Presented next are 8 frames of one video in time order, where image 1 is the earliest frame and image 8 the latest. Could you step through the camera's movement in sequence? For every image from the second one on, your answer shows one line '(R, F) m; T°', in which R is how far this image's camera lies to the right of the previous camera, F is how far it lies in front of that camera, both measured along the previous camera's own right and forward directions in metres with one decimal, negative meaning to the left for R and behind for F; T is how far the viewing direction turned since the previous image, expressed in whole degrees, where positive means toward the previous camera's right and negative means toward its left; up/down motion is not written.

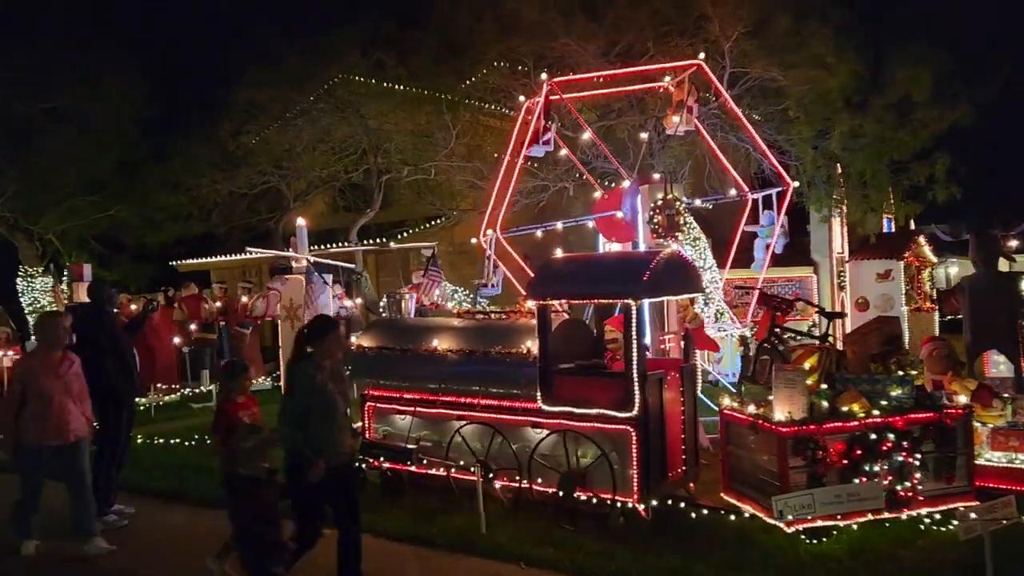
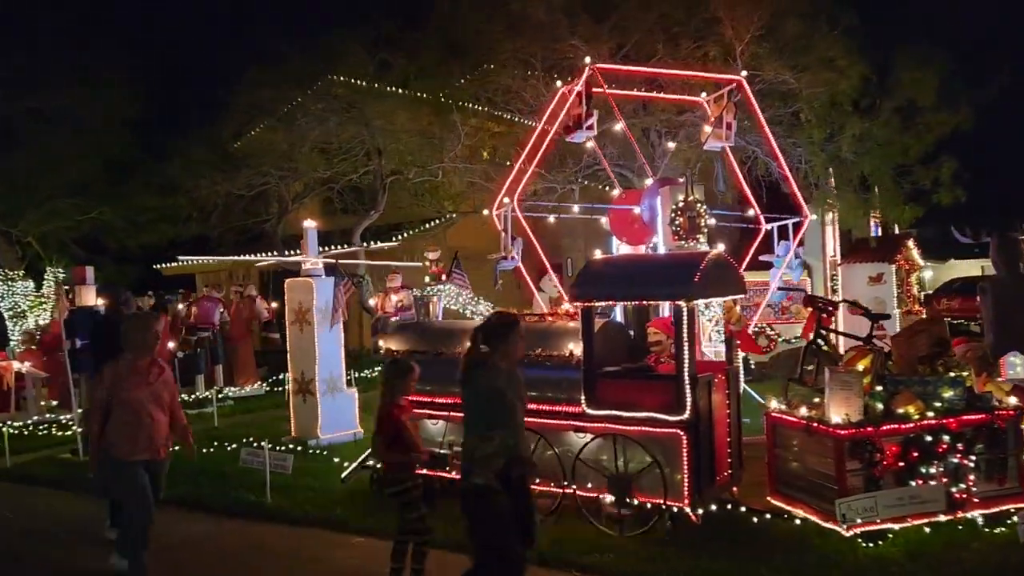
(-0.5, +0.1) m; +2°
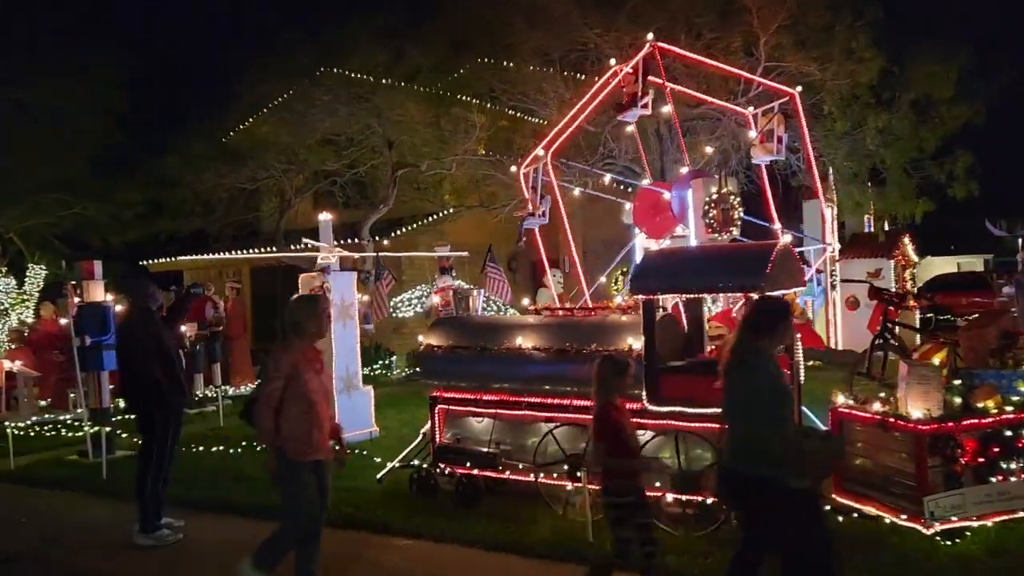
(-0.6, +0.3) m; +2°
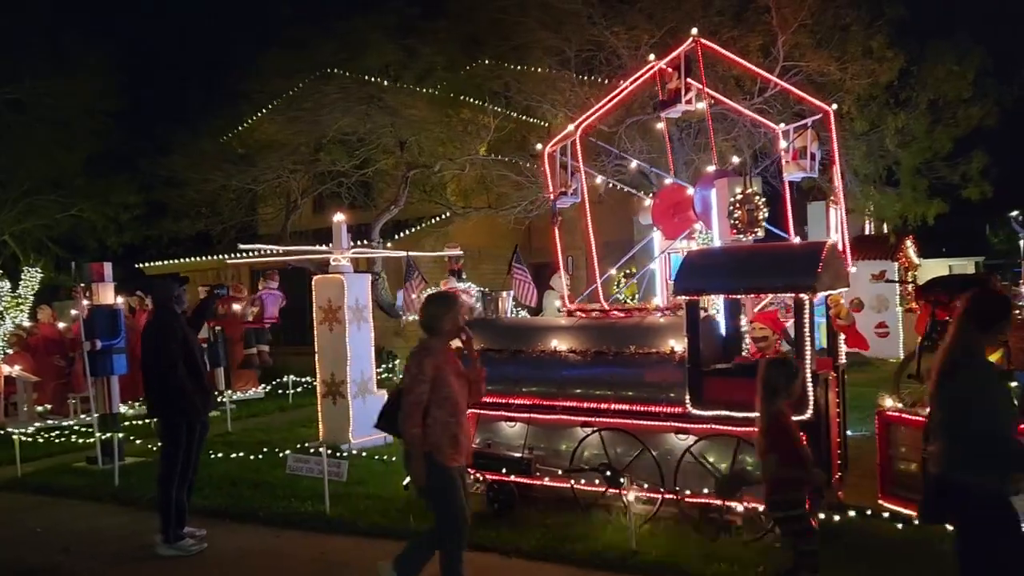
(-0.4, +0.2) m; +1°
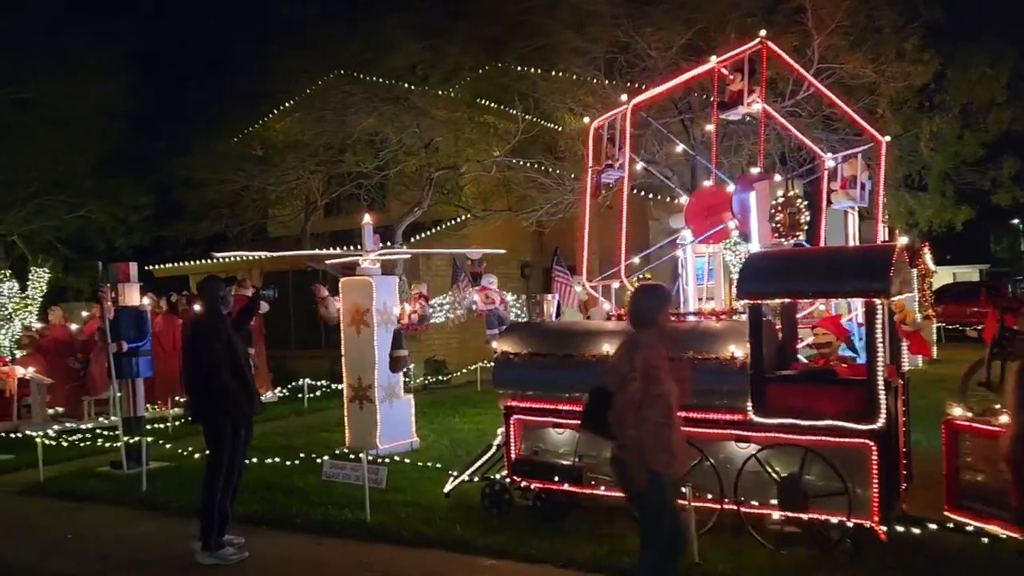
(-0.4, +0.2) m; 0°
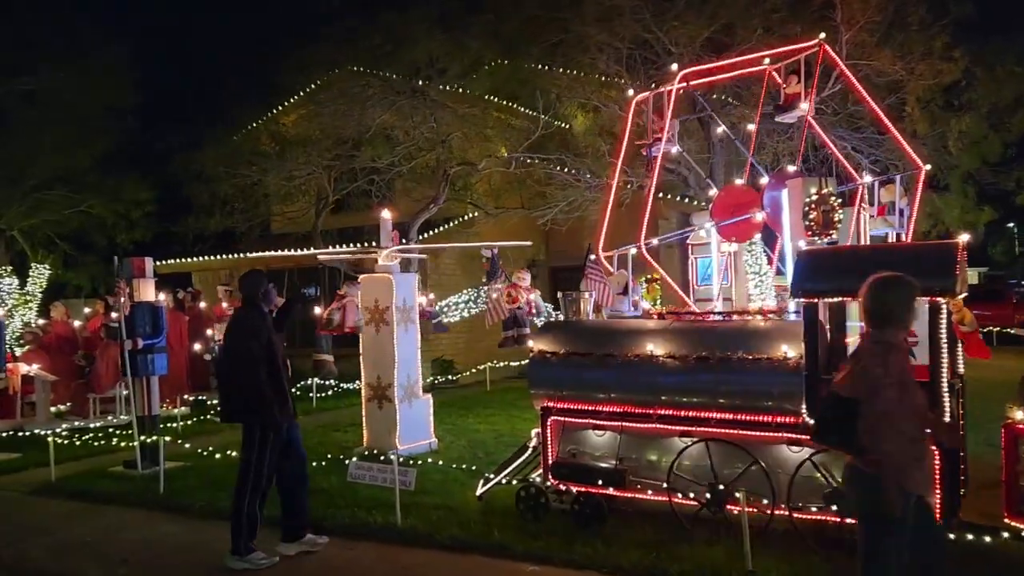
(-0.4, +0.2) m; +1°
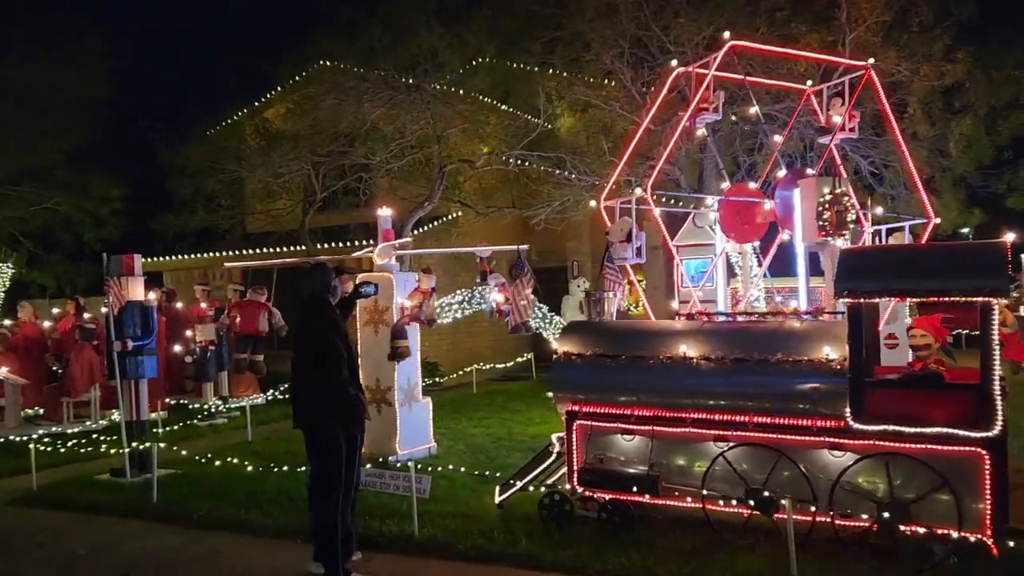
(-0.5, +0.3) m; +3°
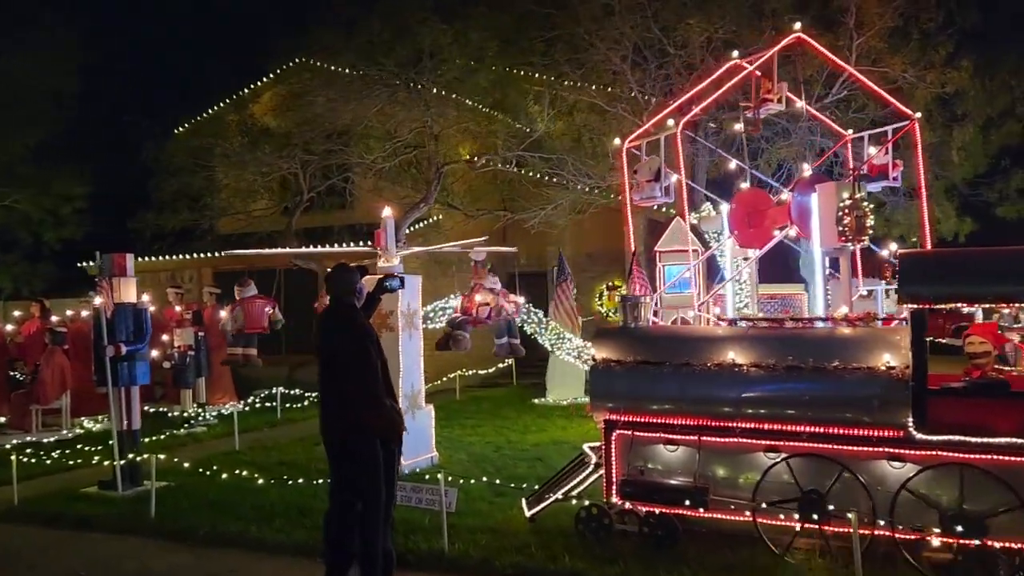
(-0.6, +0.3) m; +3°
